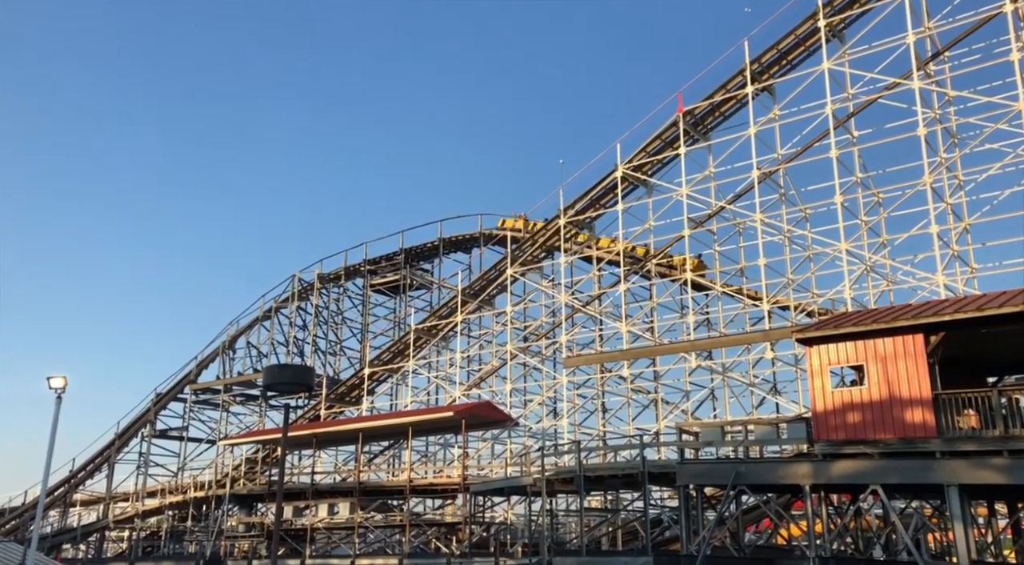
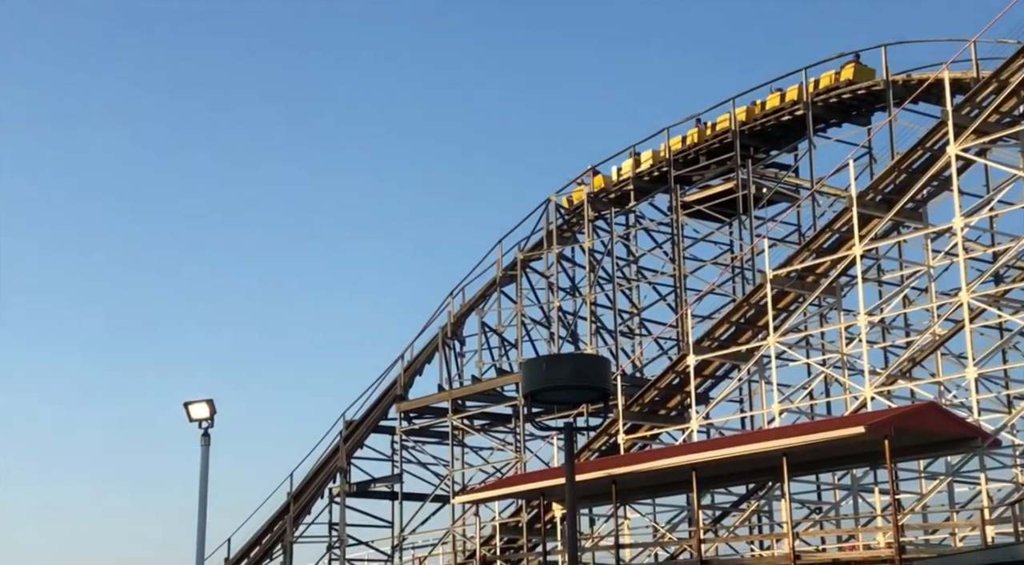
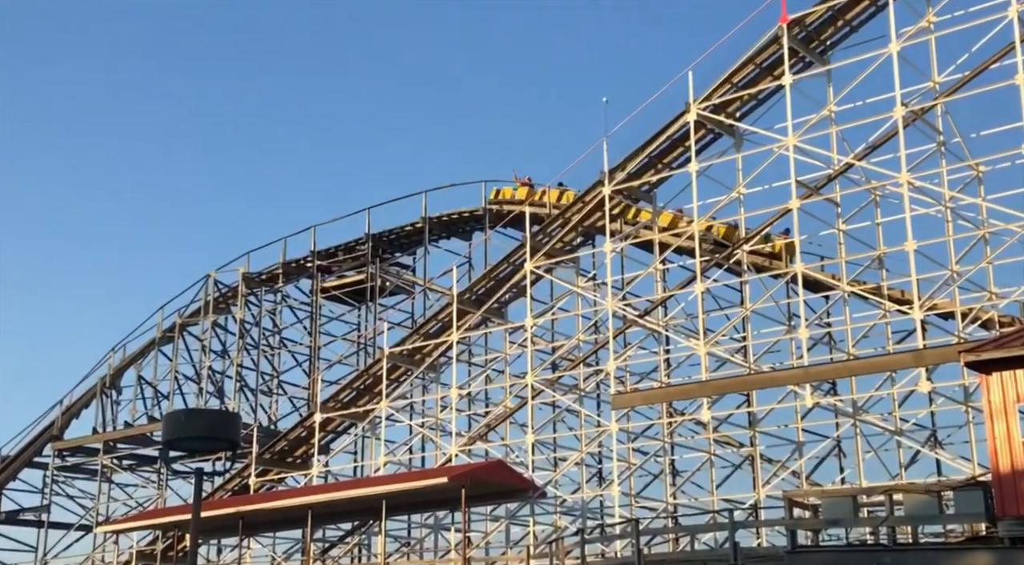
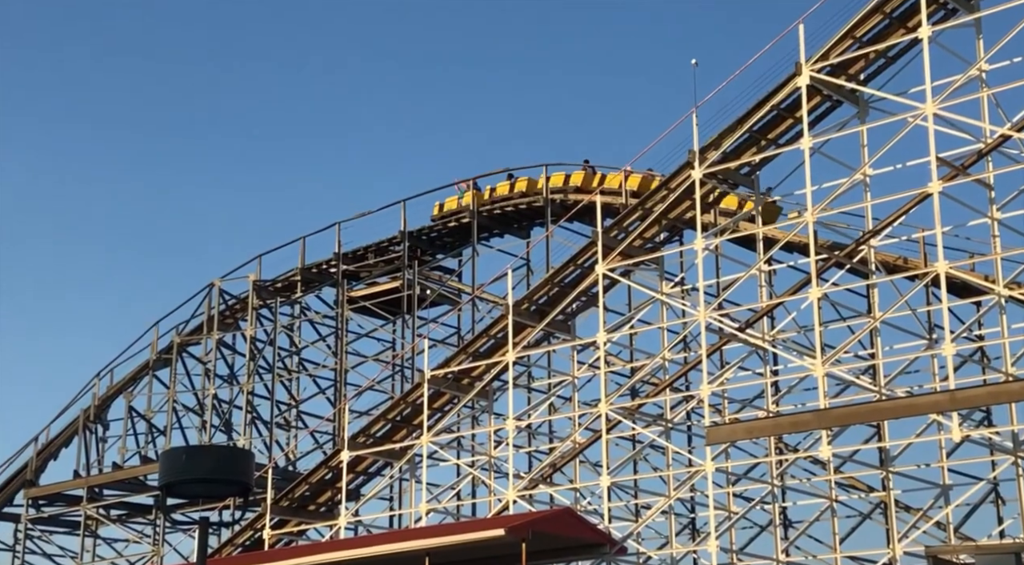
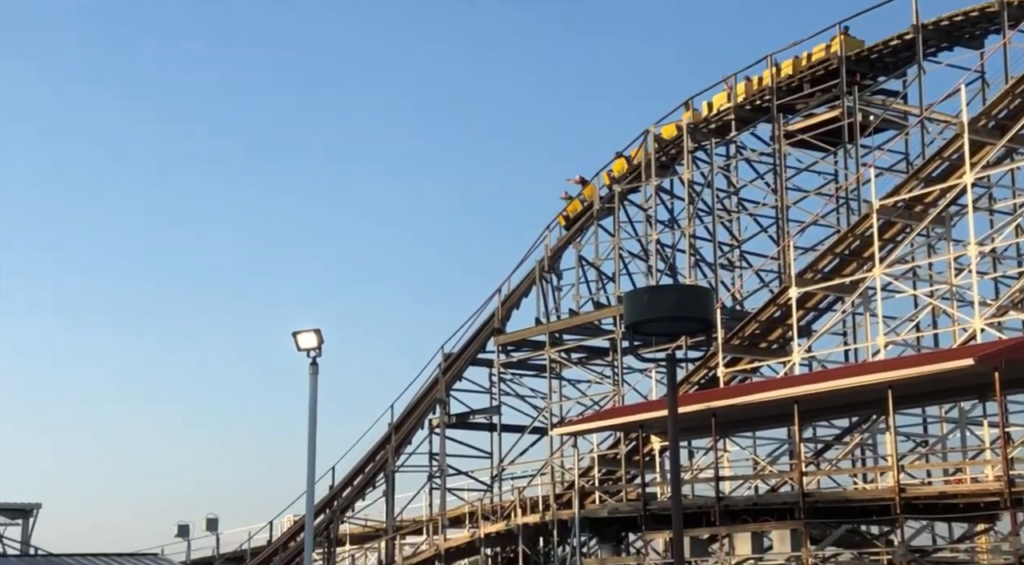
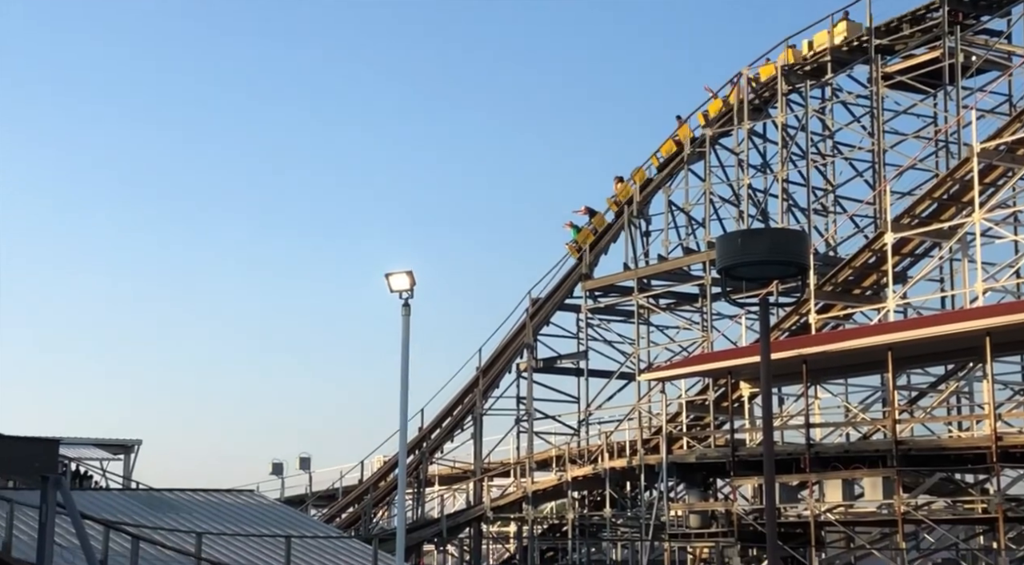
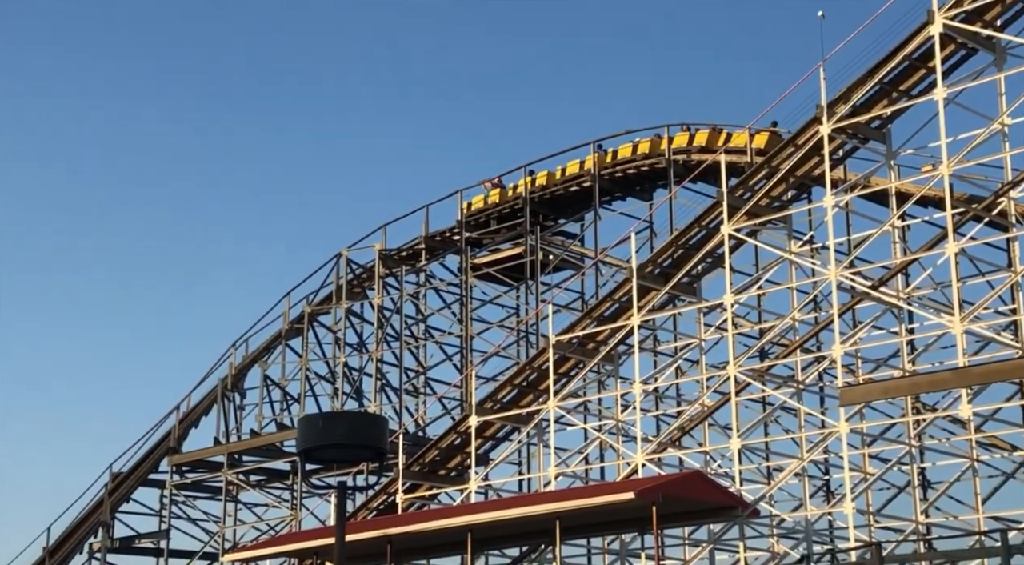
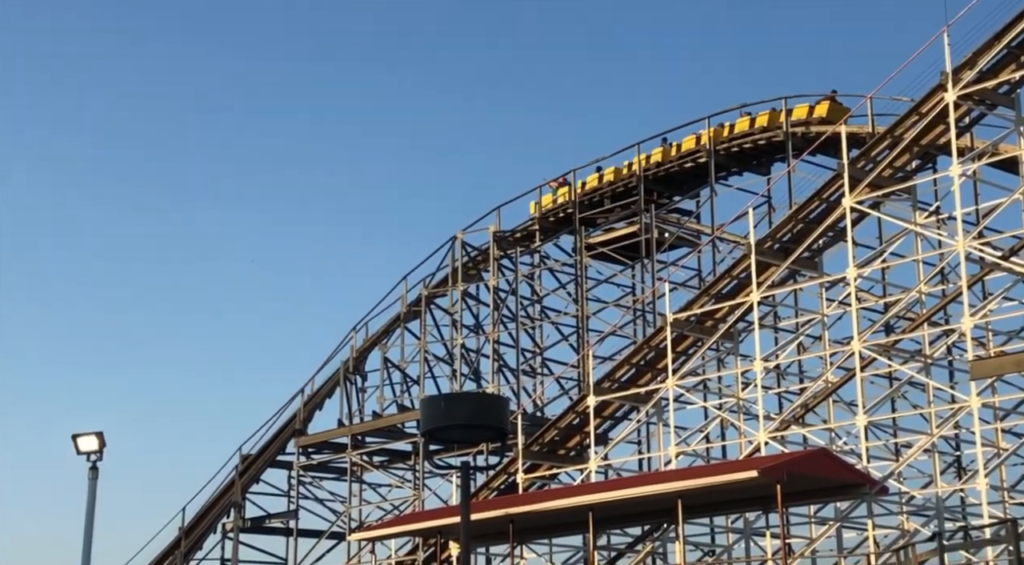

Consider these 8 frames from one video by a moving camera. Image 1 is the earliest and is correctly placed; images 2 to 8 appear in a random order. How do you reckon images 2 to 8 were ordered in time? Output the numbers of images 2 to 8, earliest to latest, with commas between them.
3, 4, 7, 8, 2, 5, 6
